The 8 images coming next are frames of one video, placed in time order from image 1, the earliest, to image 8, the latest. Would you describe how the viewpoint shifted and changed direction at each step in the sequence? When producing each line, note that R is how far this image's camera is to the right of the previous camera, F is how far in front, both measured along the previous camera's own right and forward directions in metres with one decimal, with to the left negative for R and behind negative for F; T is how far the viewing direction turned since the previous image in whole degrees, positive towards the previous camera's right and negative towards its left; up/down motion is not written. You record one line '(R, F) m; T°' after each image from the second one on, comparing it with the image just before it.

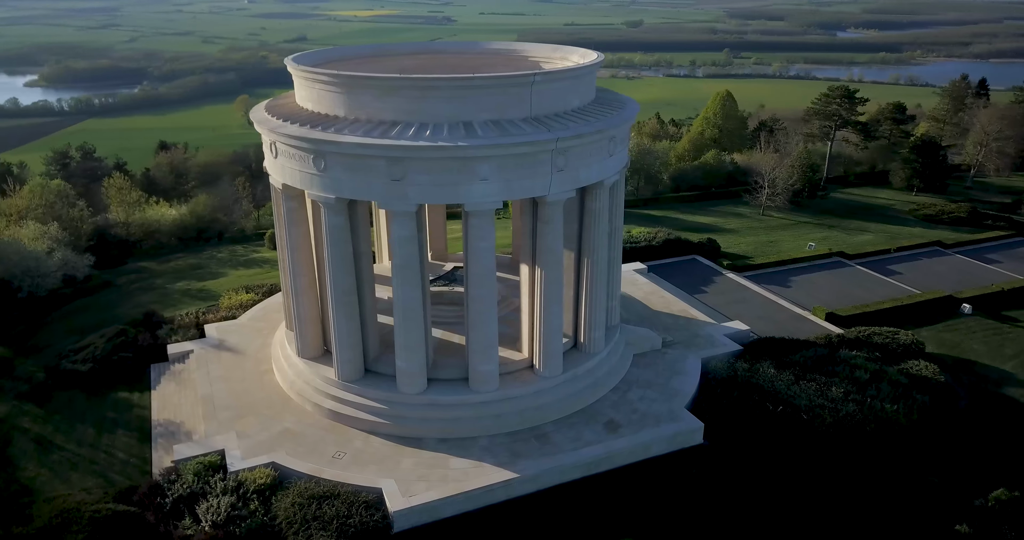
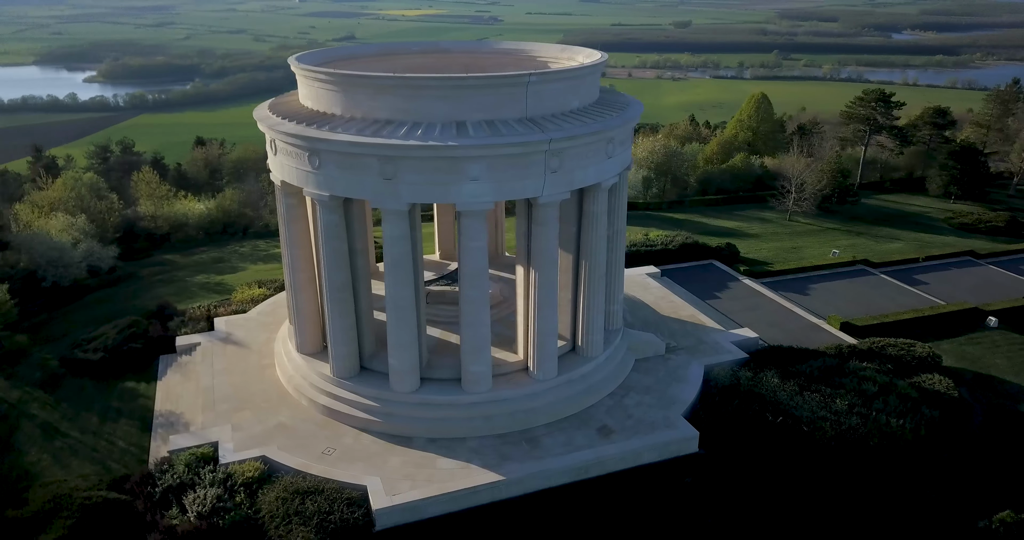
(+1.6, +0.2) m; -3°
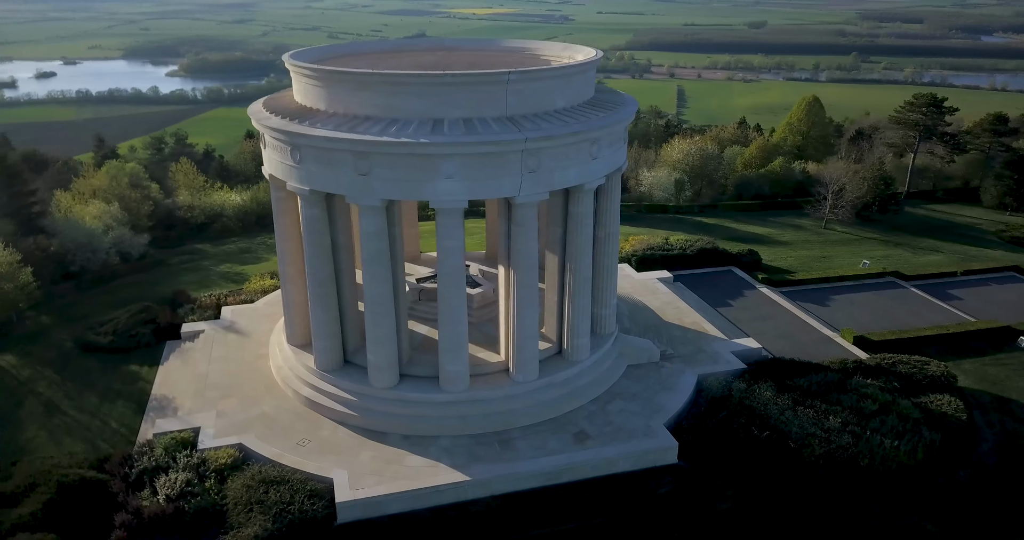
(+2.8, +0.3) m; -5°
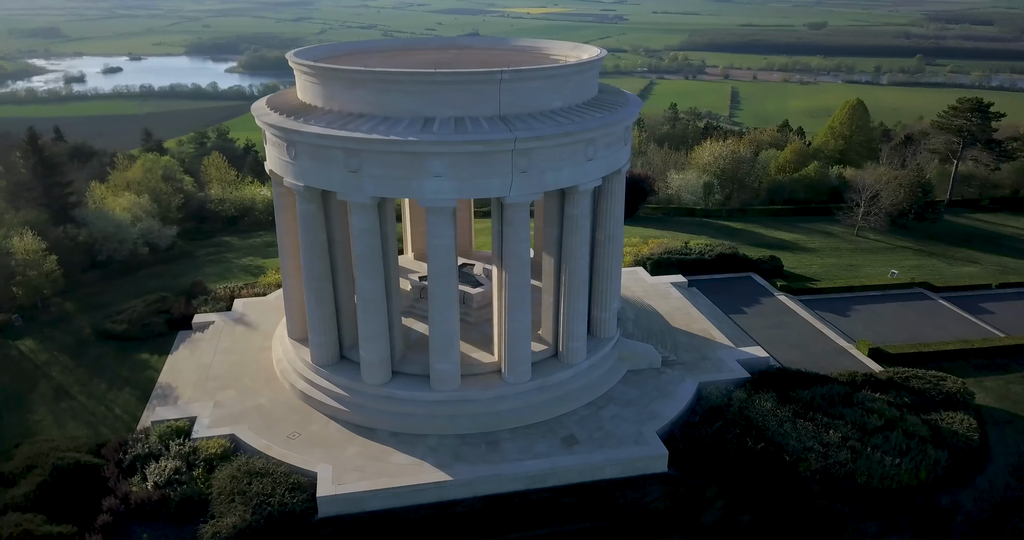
(+1.9, +0.2) m; -4°
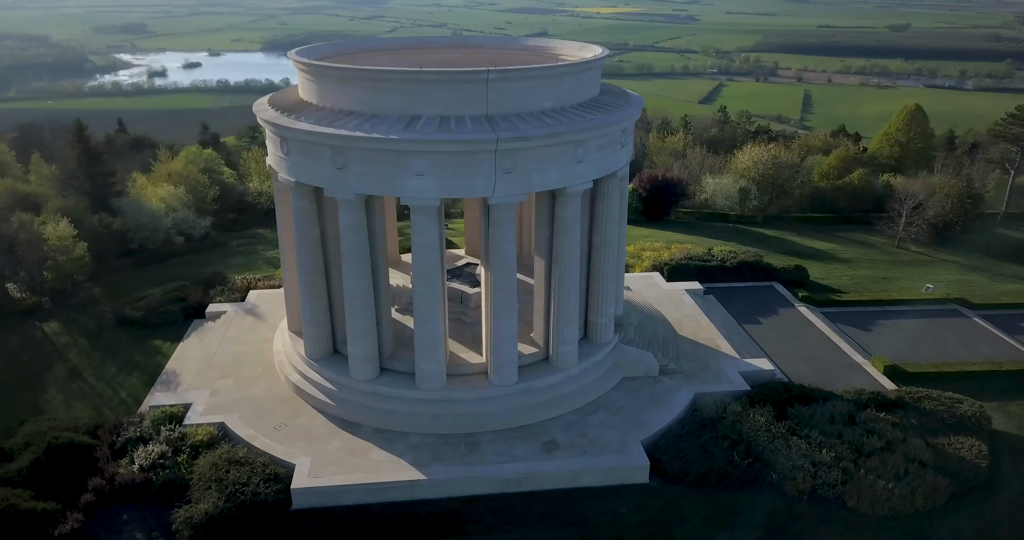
(+2.5, +0.3) m; -5°
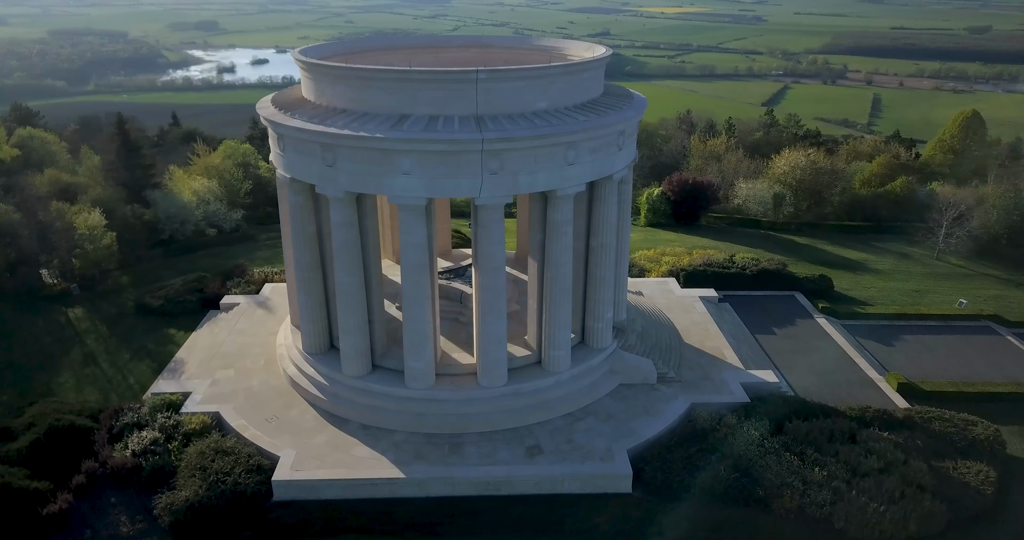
(+2.2, +0.3) m; -4°
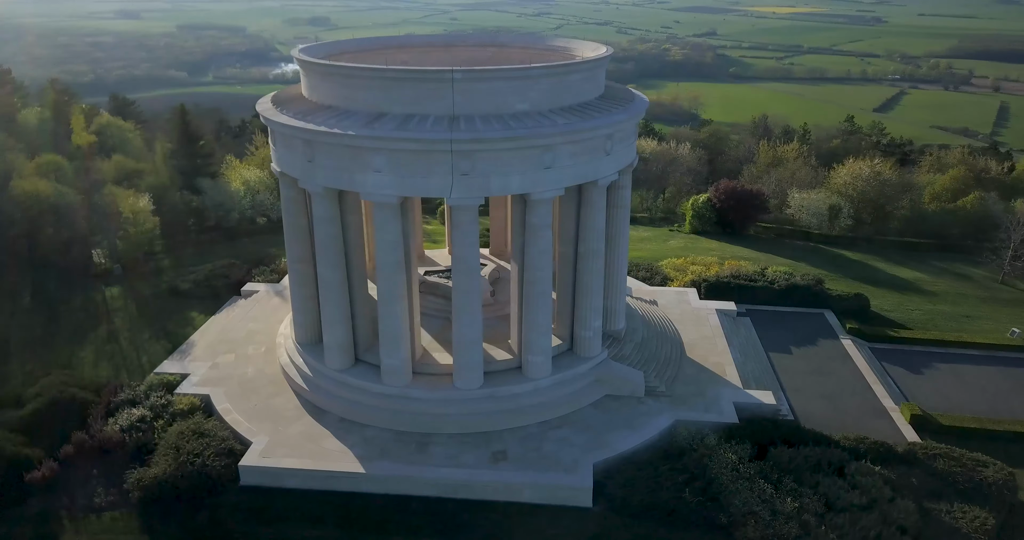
(+3.8, +0.6) m; -7°
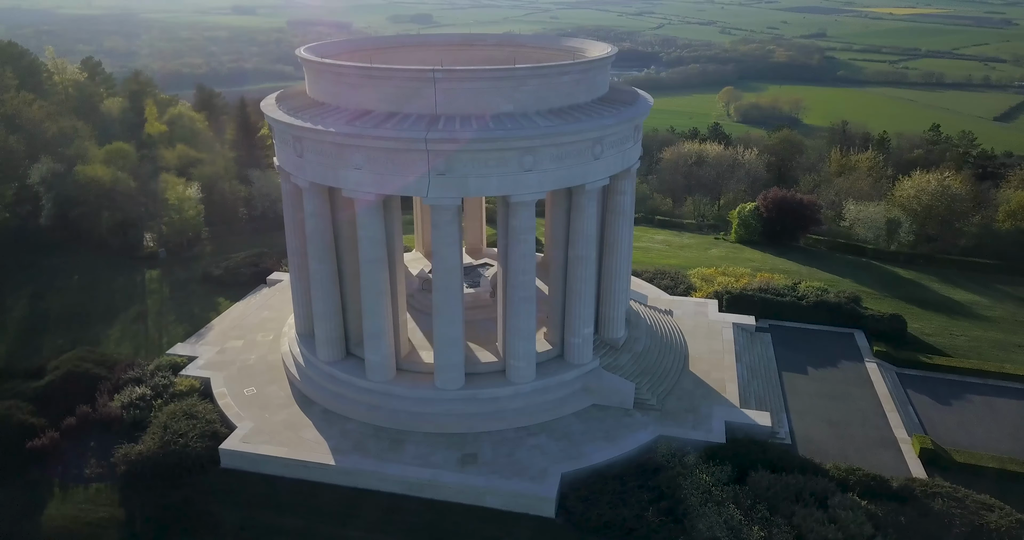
(+3.5, +0.5) m; -7°
